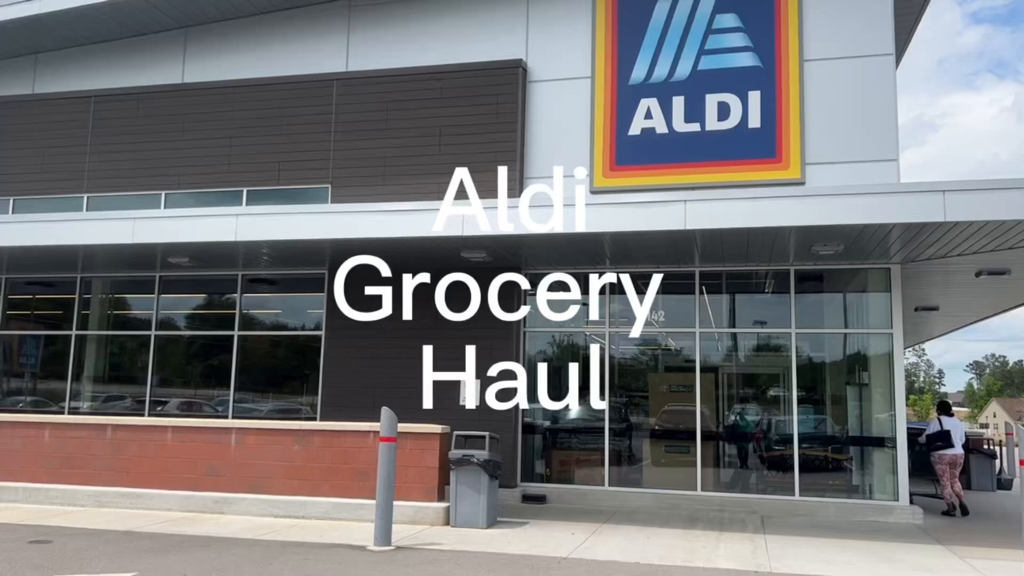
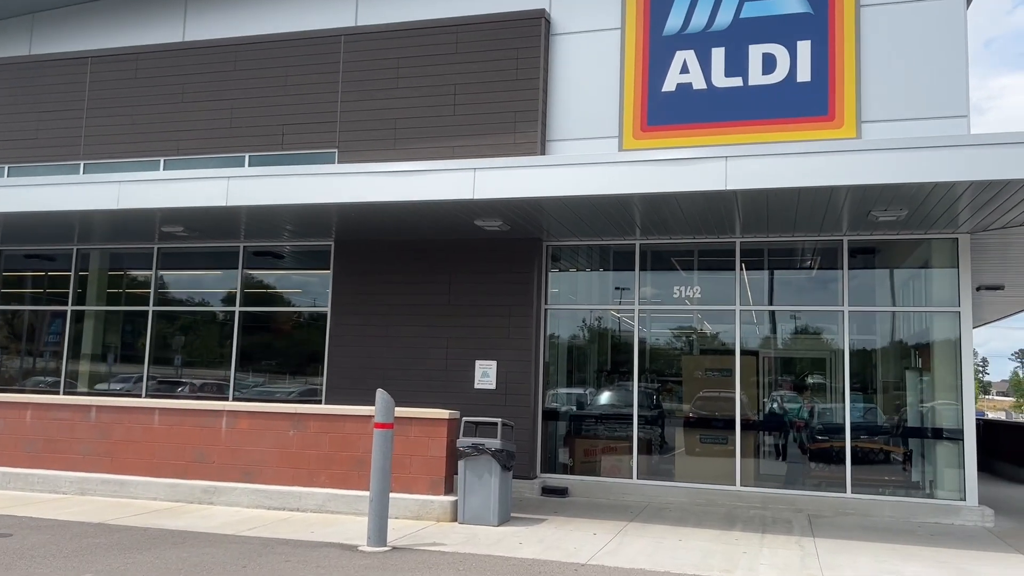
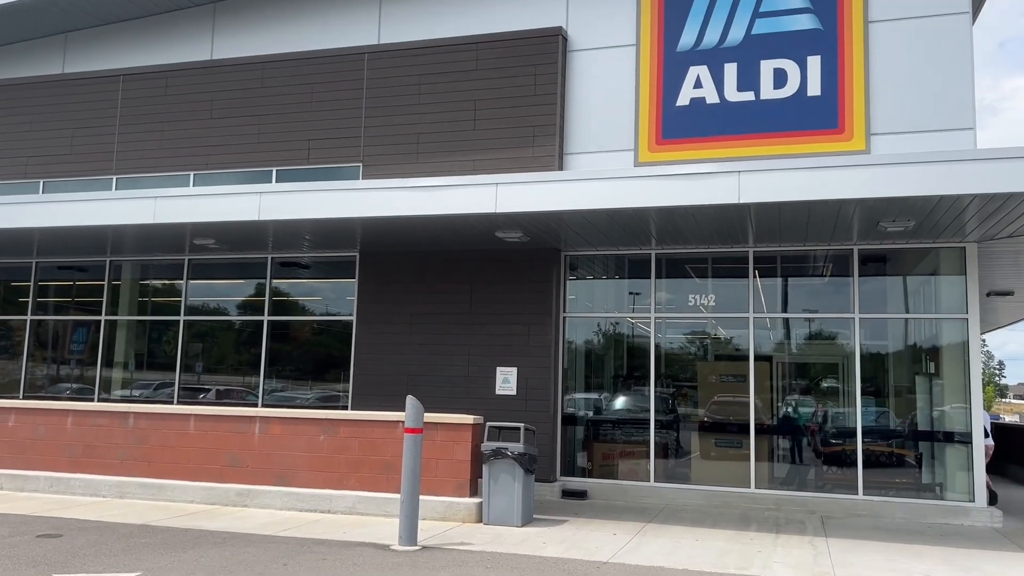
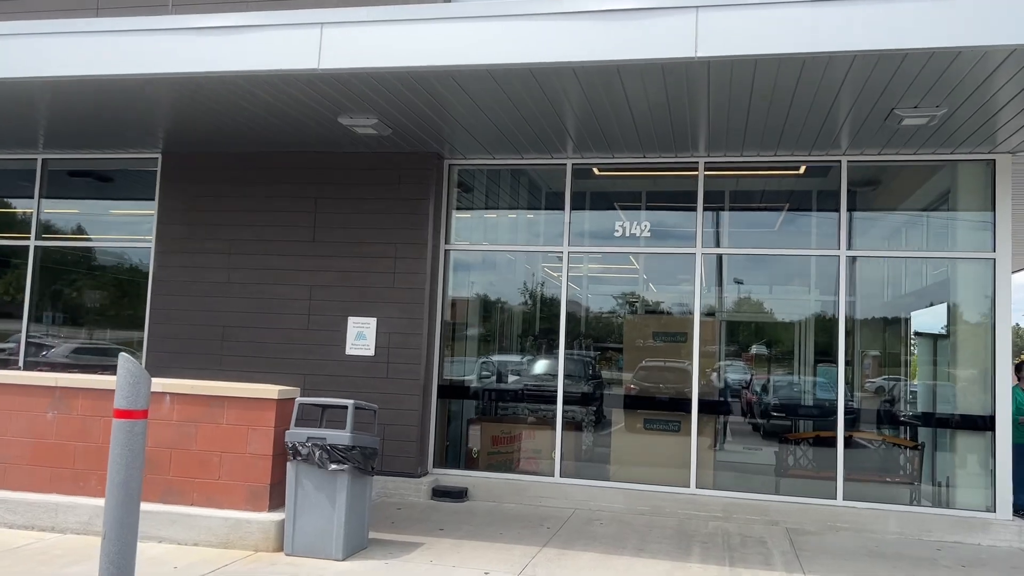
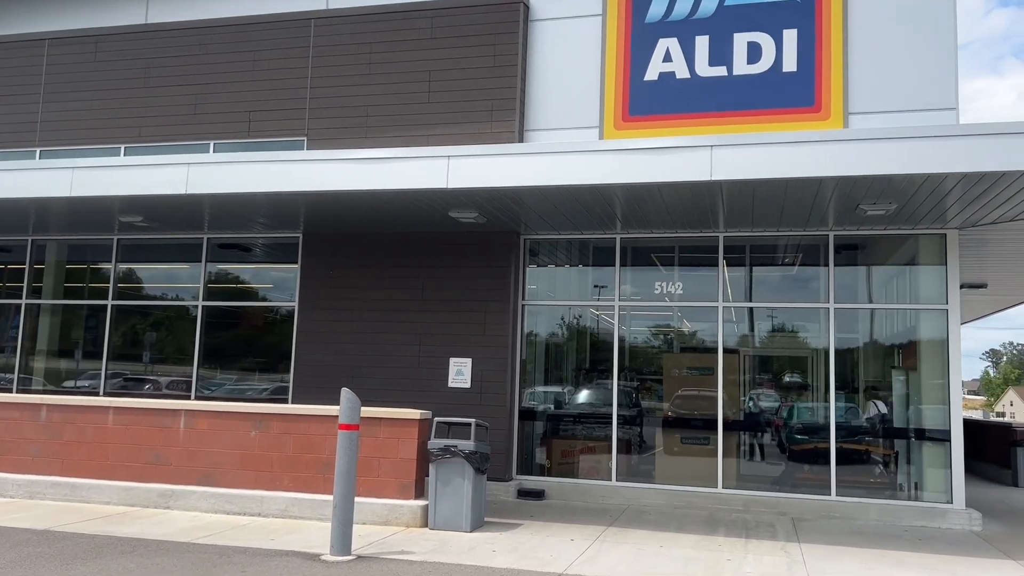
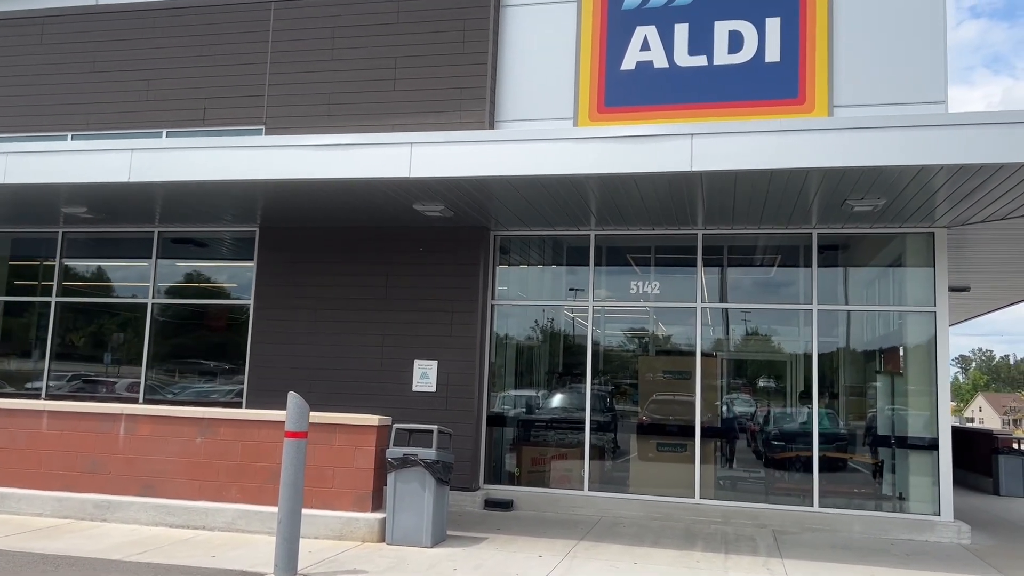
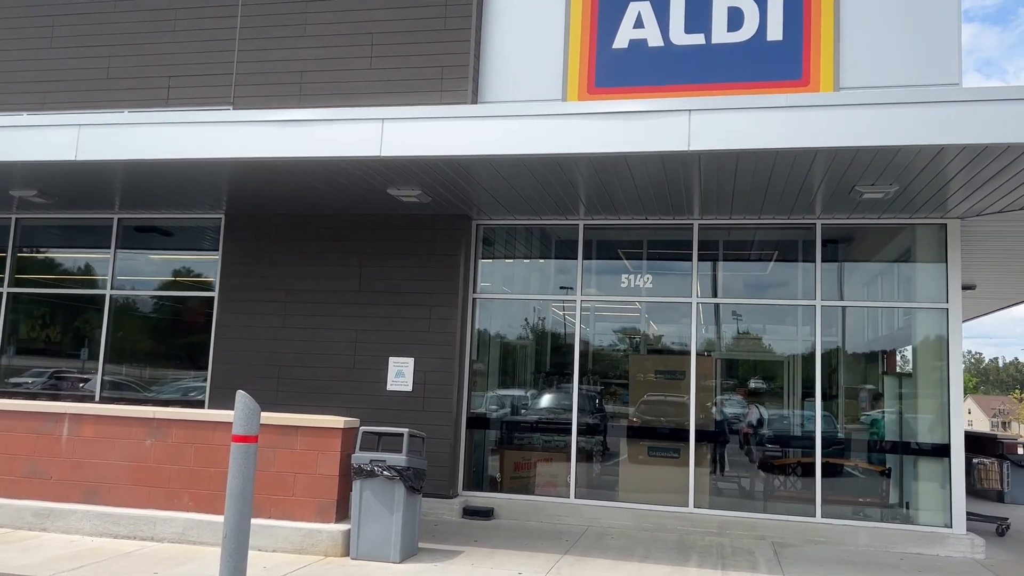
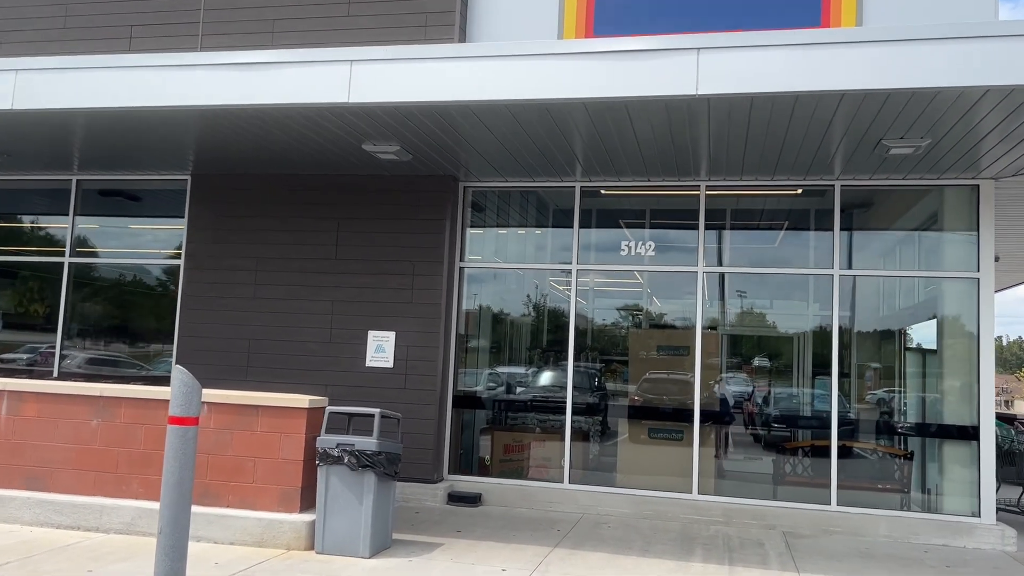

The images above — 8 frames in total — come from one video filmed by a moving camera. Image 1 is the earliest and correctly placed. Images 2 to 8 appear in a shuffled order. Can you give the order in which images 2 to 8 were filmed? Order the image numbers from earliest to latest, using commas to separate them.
3, 2, 5, 6, 7, 8, 4
